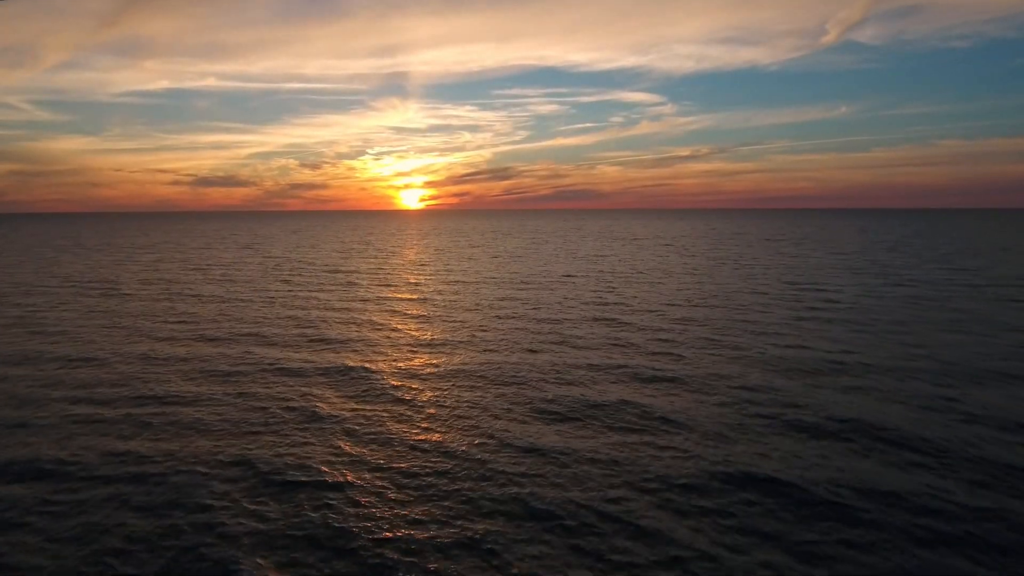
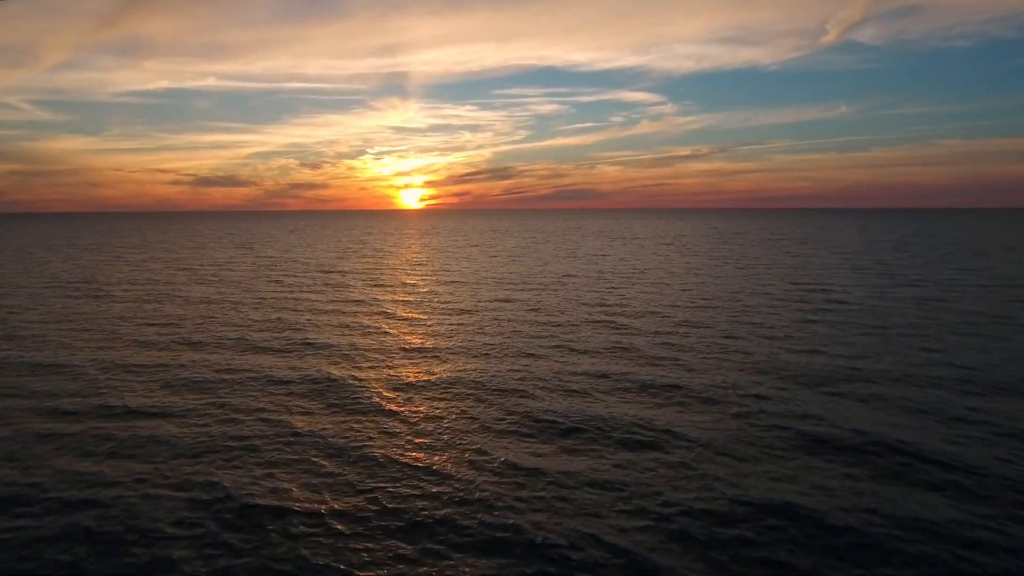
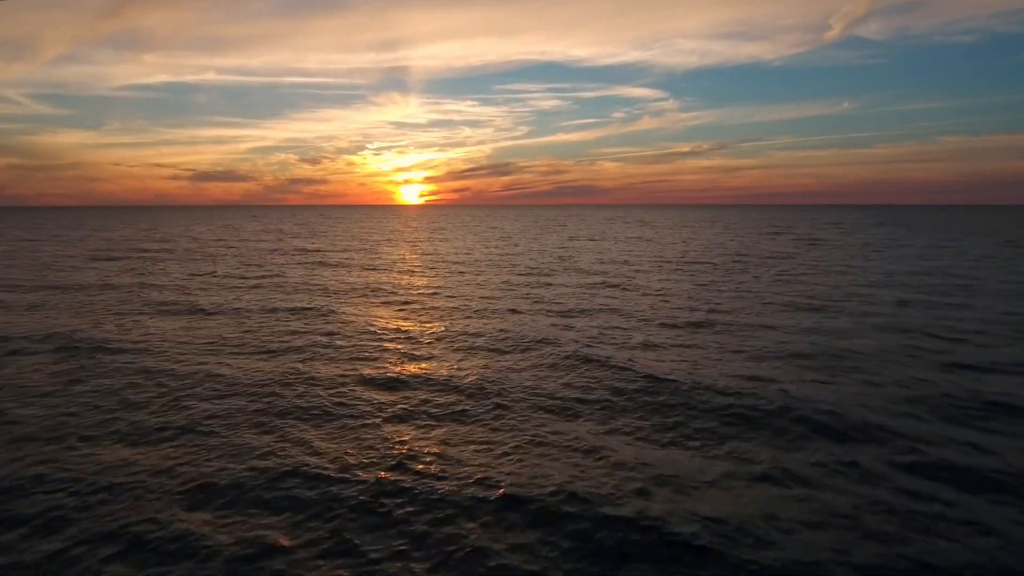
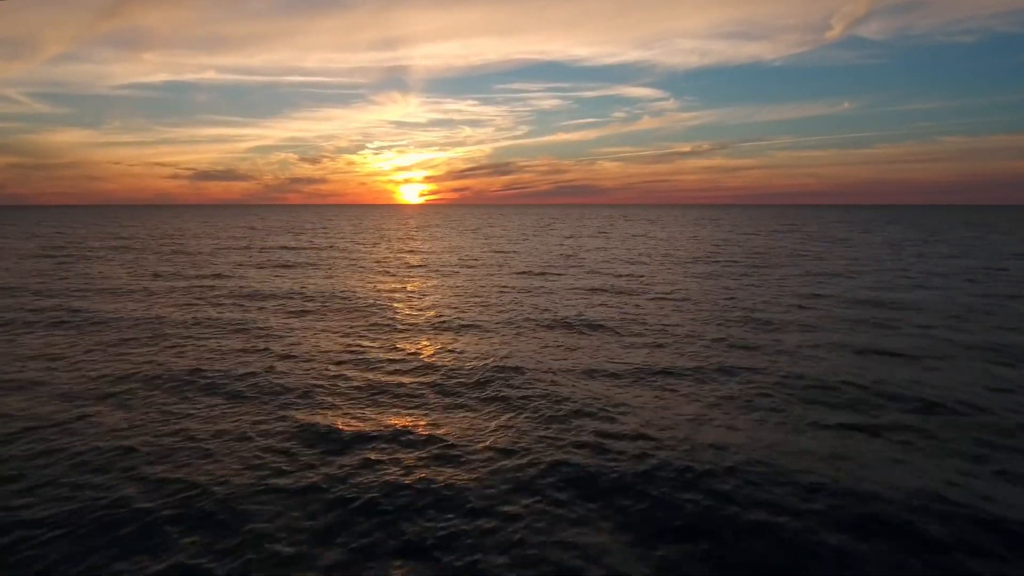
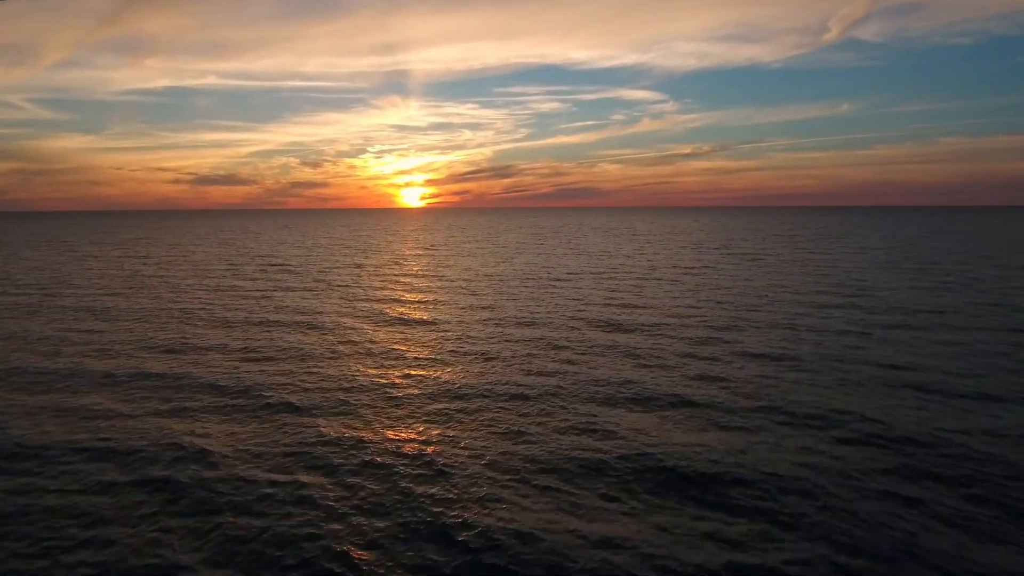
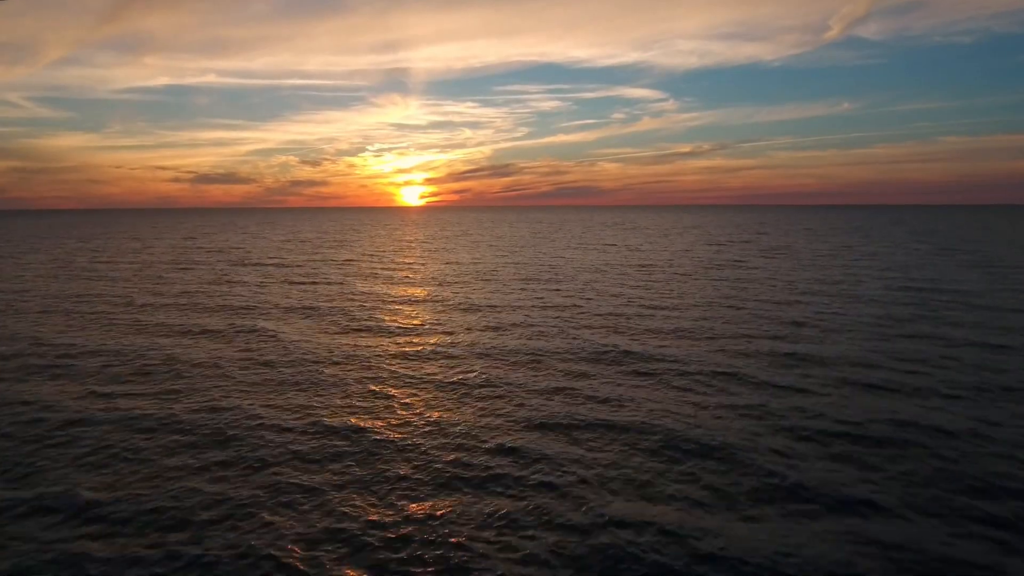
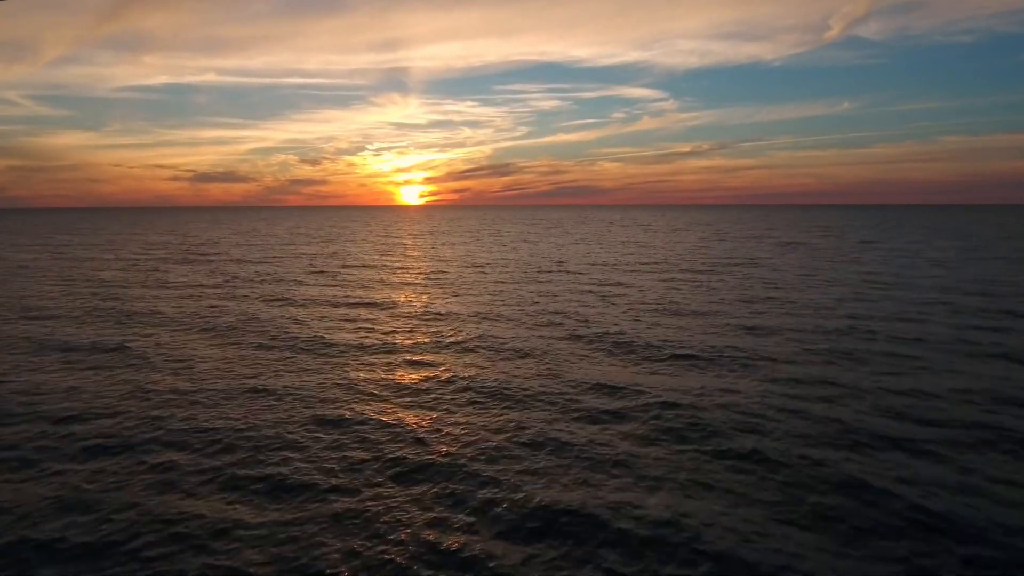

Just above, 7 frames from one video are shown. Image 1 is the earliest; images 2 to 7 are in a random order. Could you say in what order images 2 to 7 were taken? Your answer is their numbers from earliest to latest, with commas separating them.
2, 5, 6, 7, 3, 4
